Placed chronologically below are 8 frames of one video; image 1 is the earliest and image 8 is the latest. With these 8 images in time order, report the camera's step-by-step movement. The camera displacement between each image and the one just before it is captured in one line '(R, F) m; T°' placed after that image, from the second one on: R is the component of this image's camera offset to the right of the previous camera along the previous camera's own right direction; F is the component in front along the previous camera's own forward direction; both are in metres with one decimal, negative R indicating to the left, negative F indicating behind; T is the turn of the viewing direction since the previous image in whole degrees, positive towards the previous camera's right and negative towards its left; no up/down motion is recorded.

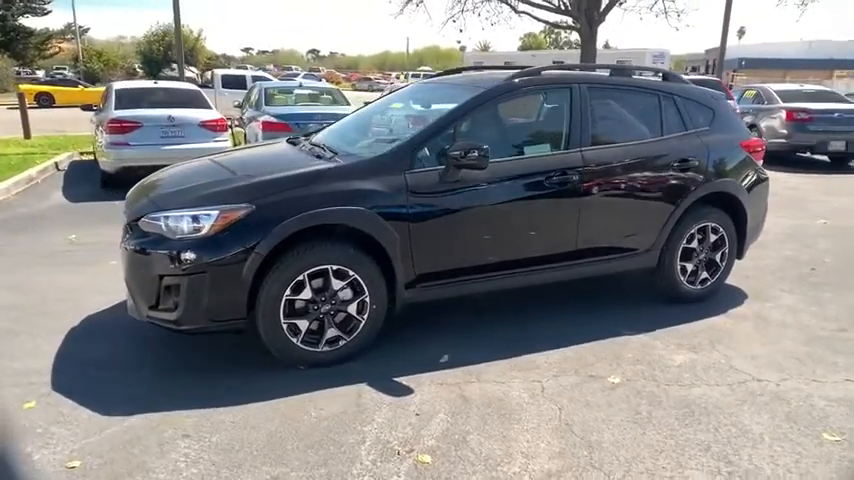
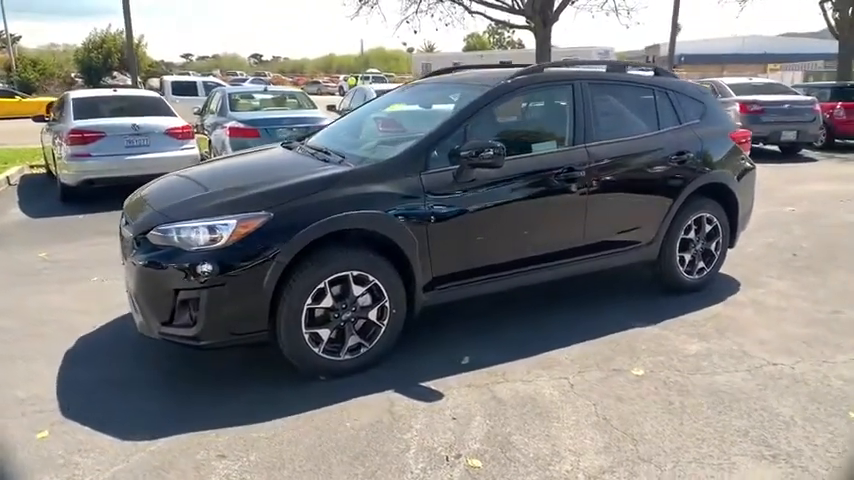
(-0.4, +0.1) m; +4°
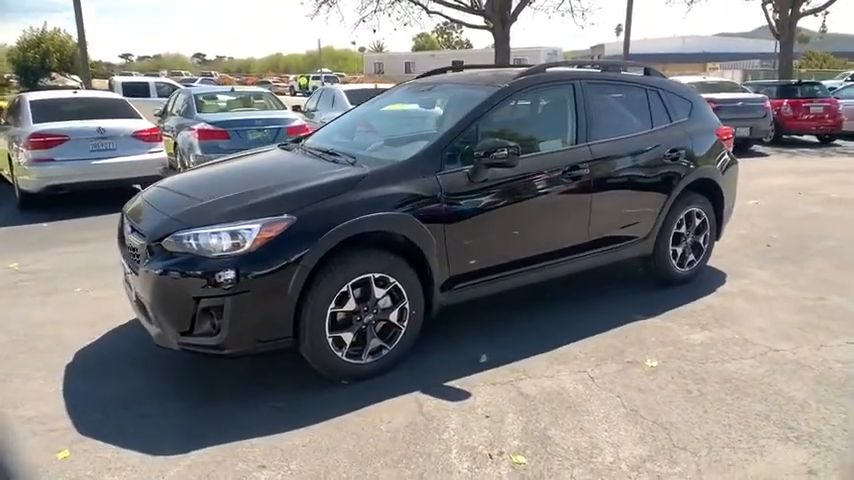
(-0.4, 0.0) m; +4°
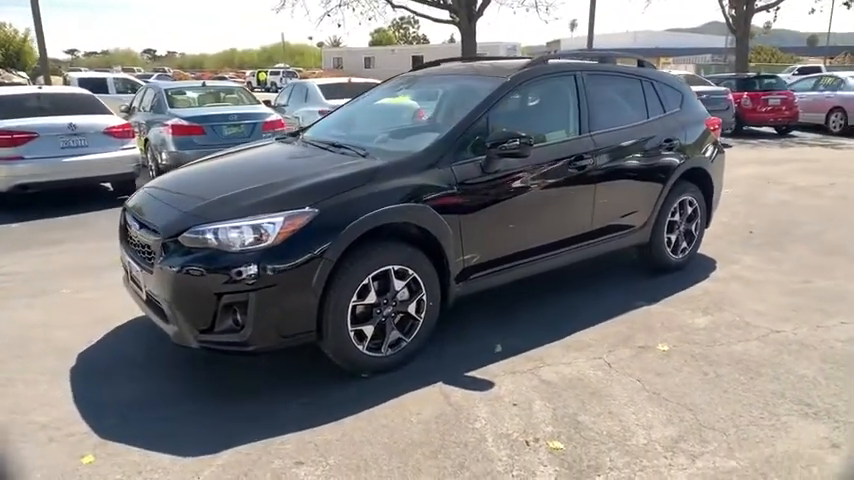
(-0.4, 0.0) m; +4°
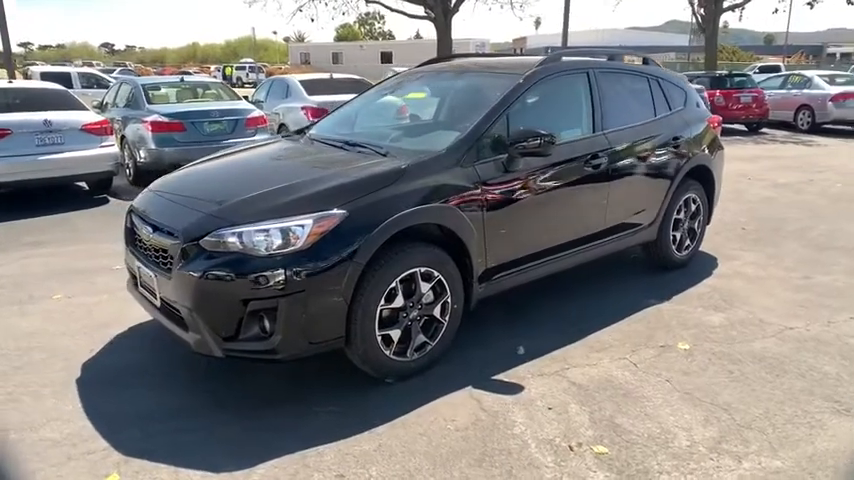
(-0.4, +0.1) m; +3°
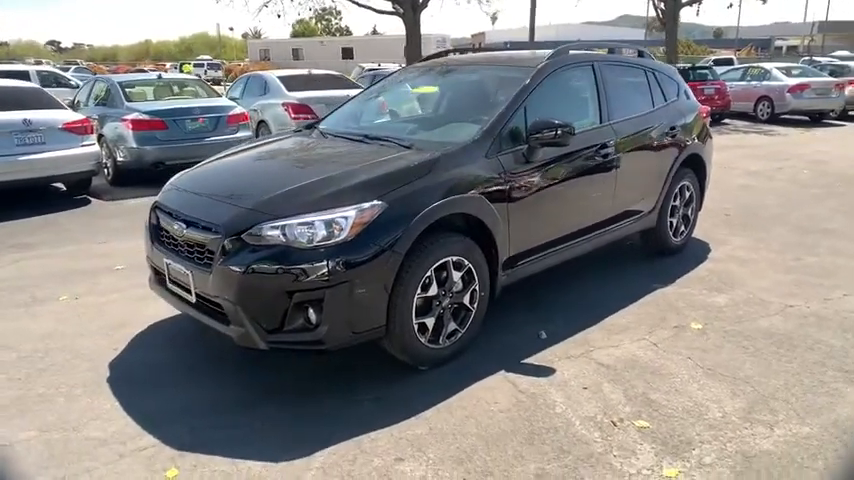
(-0.4, -0.1) m; +4°
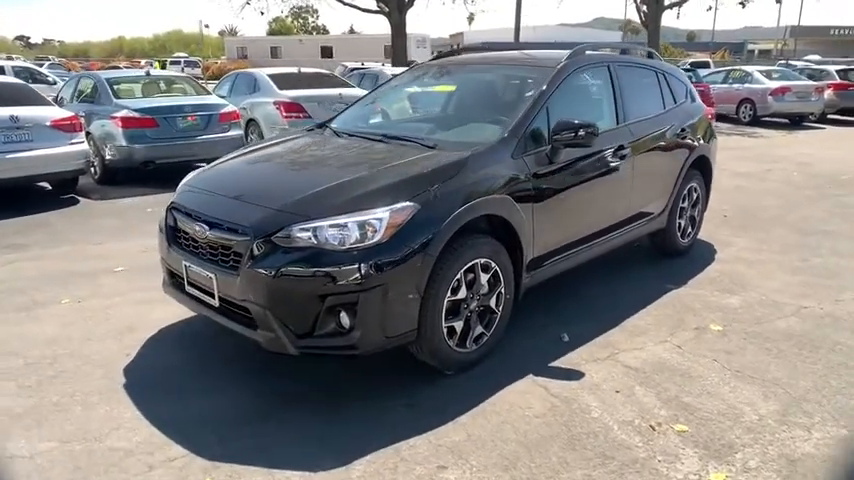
(-0.3, +0.1) m; +2°
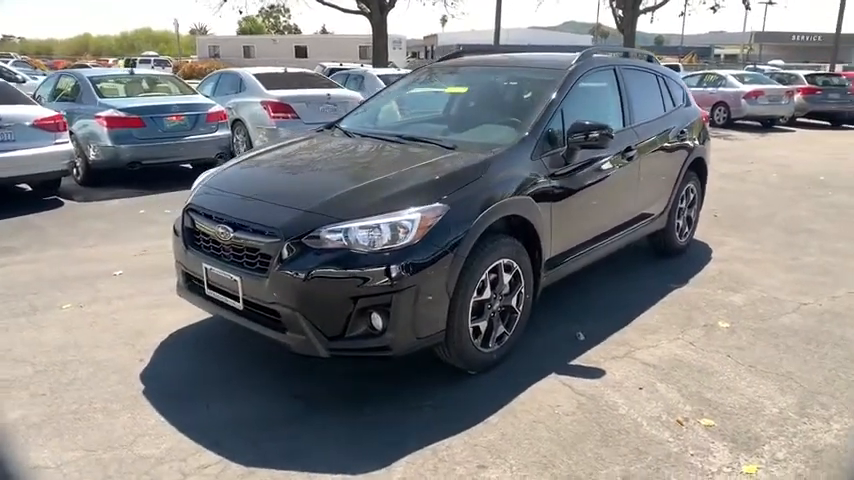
(-0.3, 0.0) m; +3°
